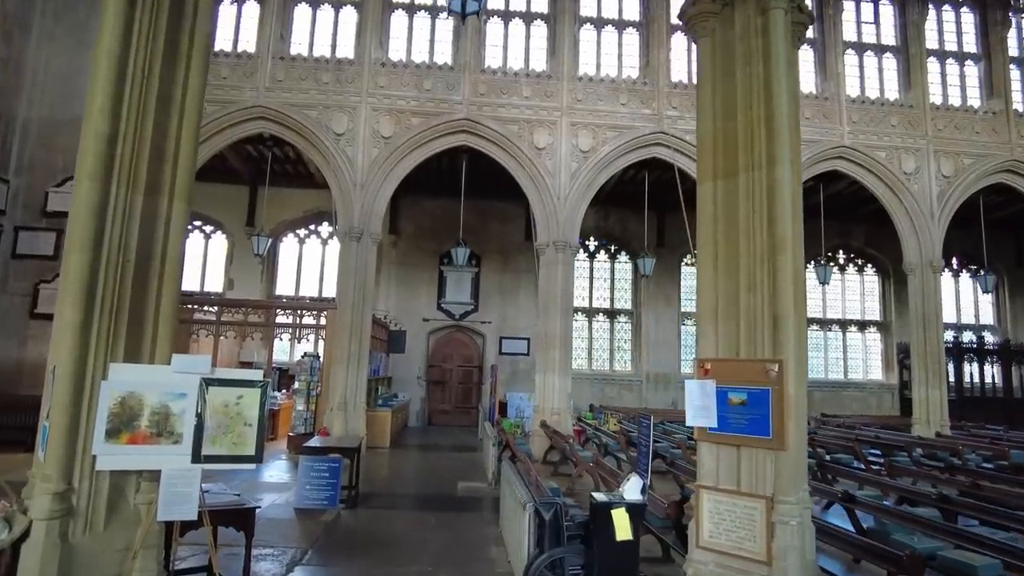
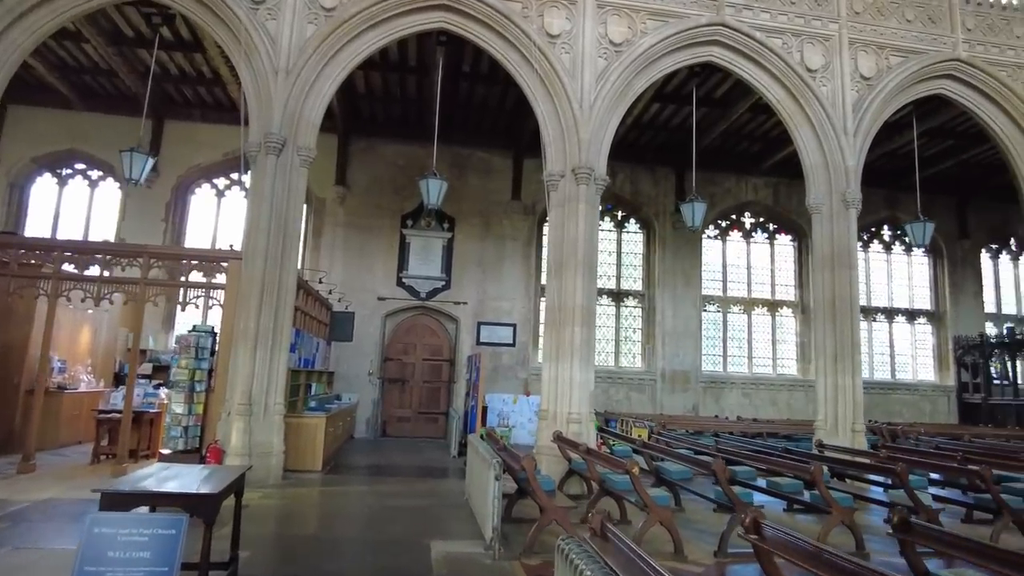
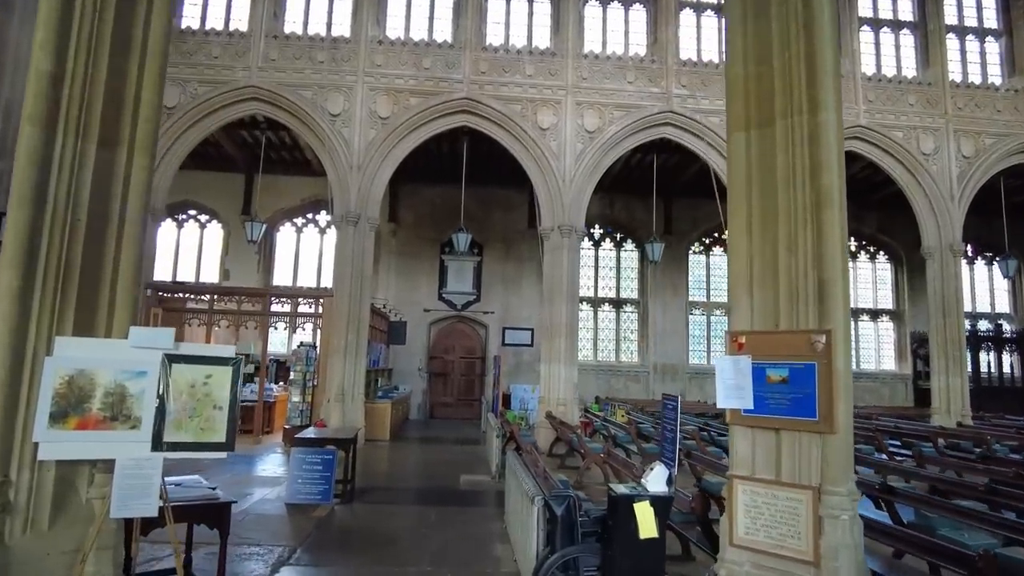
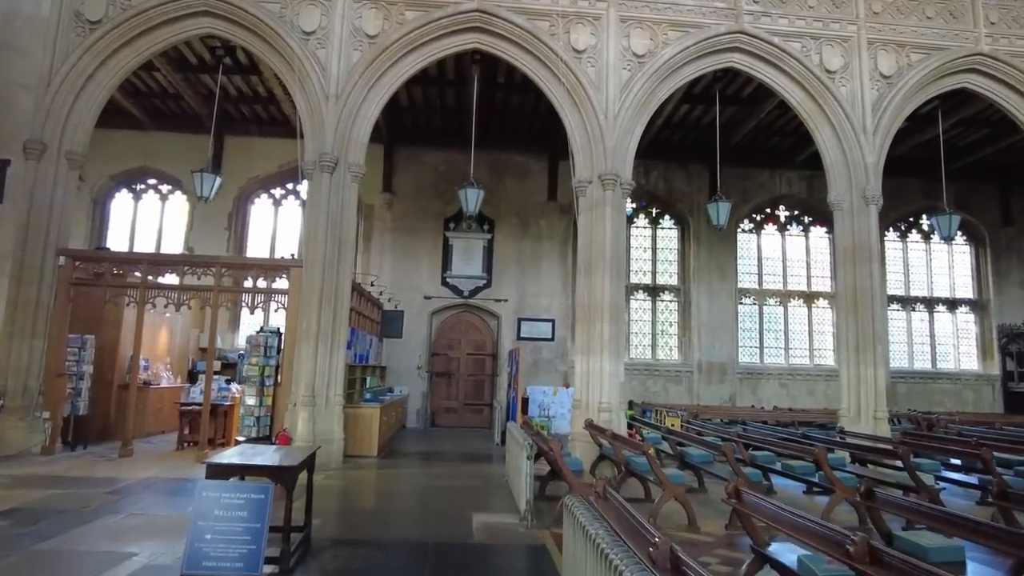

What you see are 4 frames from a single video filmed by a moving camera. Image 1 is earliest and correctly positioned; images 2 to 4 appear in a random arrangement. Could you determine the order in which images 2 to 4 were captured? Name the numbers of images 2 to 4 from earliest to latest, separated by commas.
3, 4, 2
